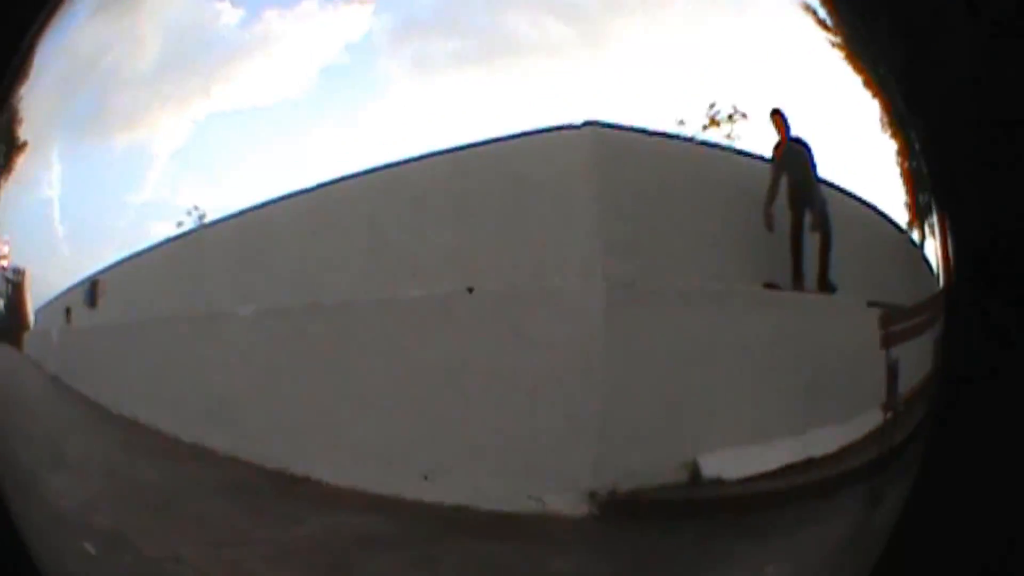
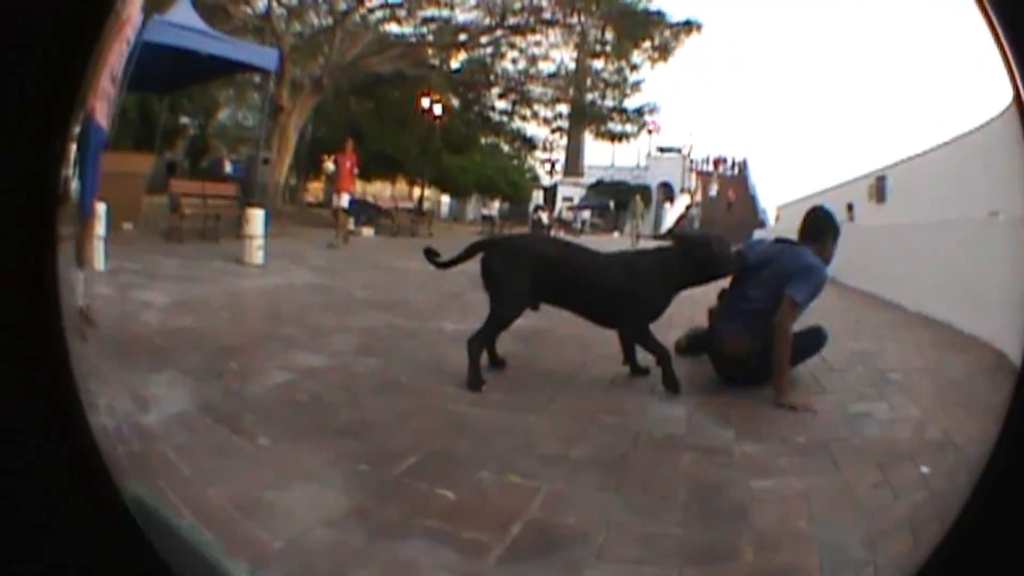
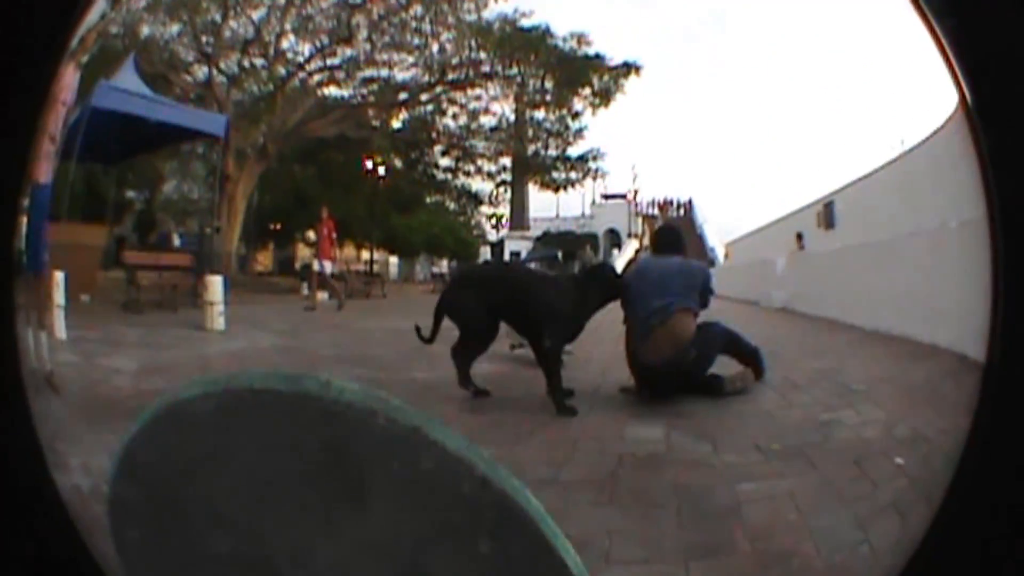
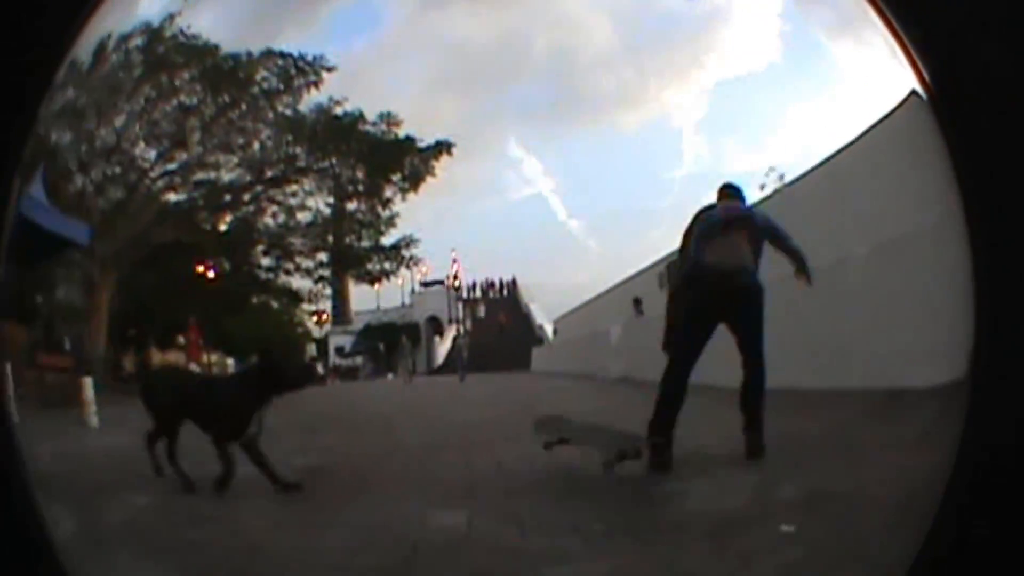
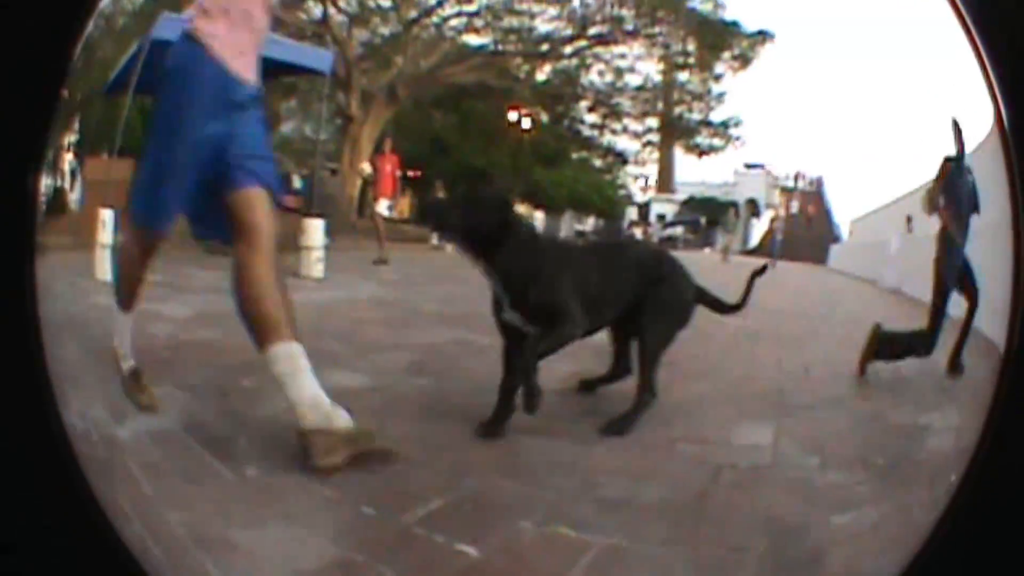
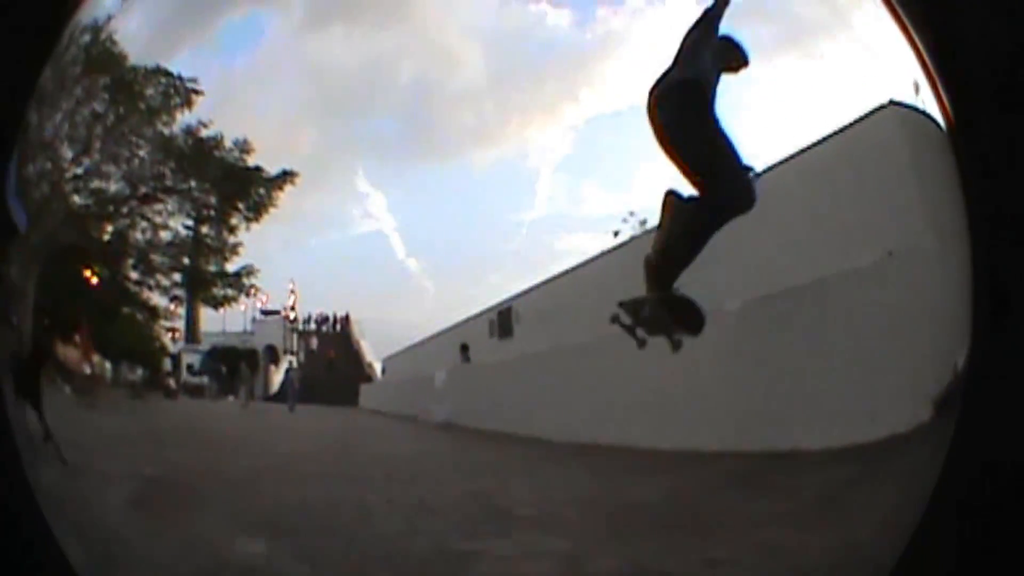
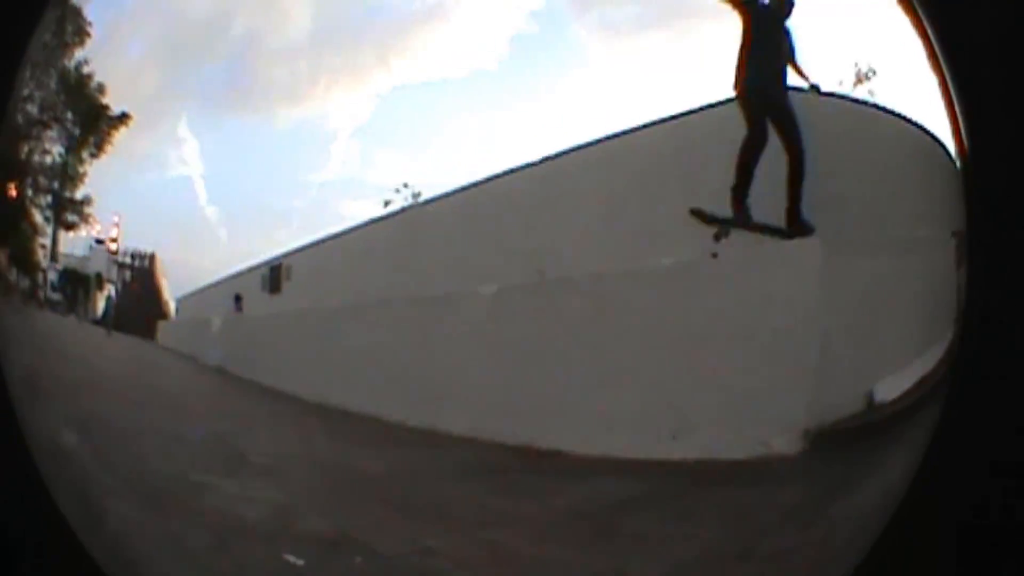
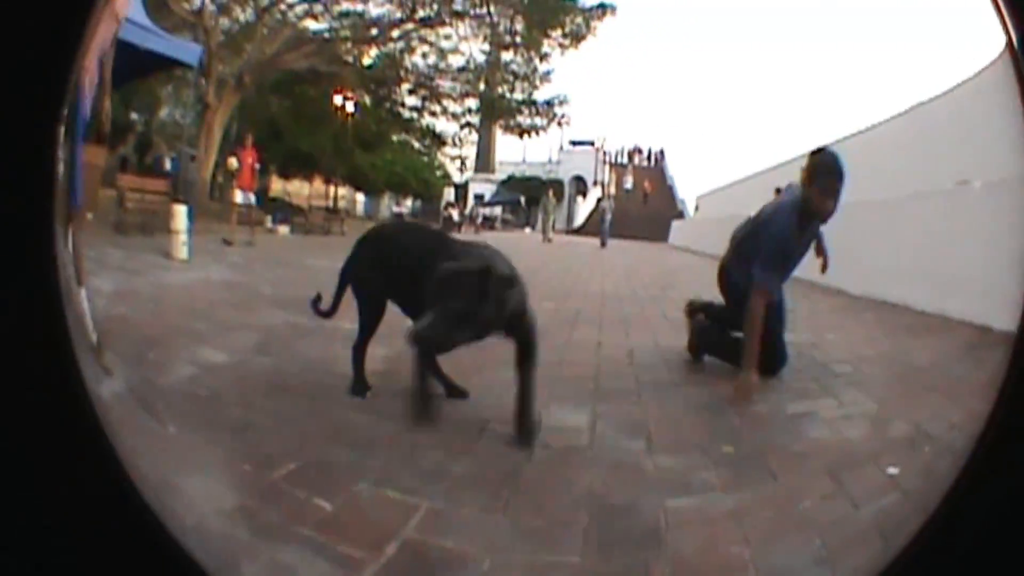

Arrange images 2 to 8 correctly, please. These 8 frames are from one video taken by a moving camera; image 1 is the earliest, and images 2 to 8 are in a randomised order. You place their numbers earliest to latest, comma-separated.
7, 6, 4, 3, 2, 8, 5
